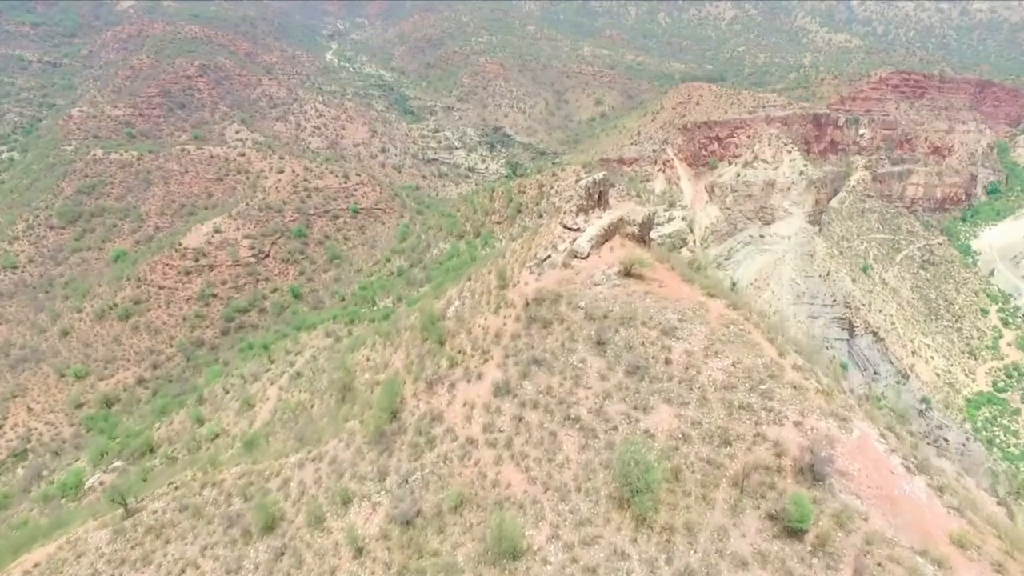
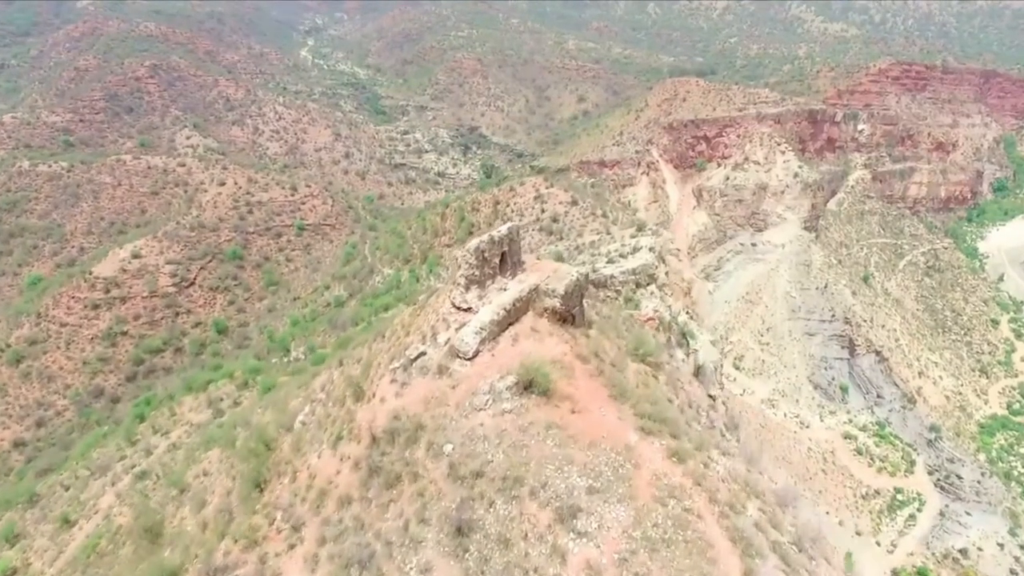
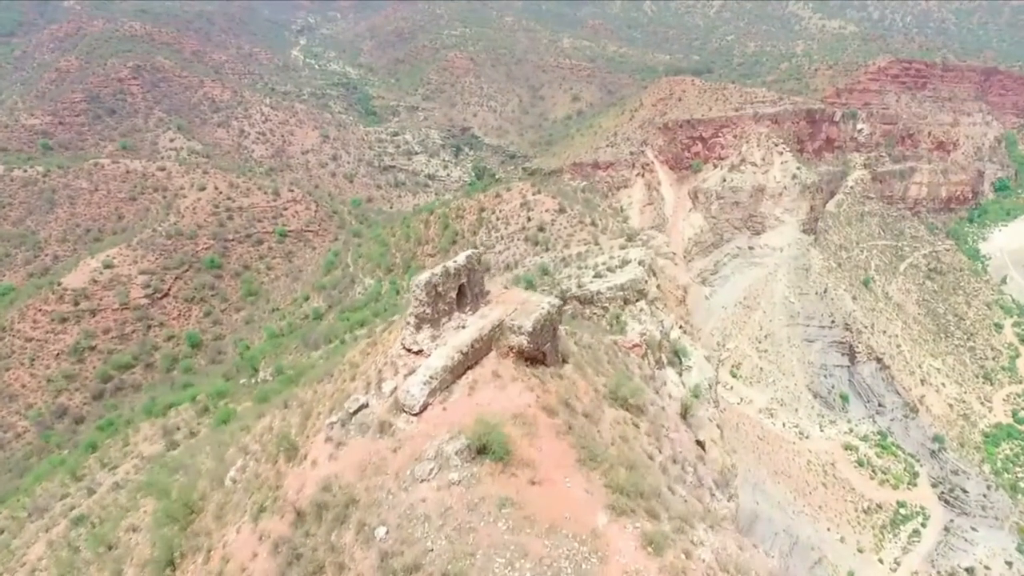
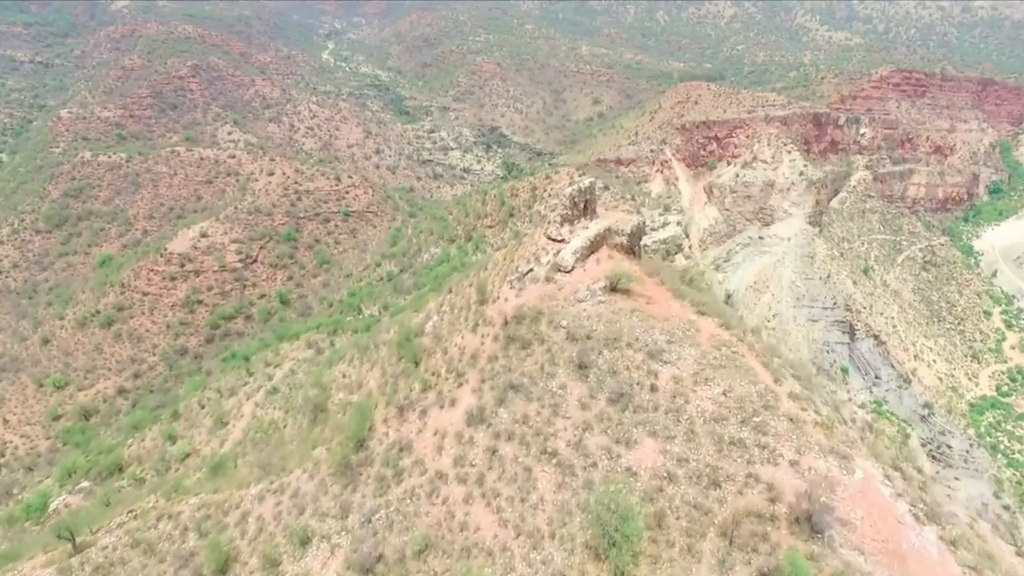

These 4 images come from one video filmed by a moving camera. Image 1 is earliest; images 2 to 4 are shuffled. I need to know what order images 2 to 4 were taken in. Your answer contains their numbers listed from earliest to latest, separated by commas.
4, 2, 3
